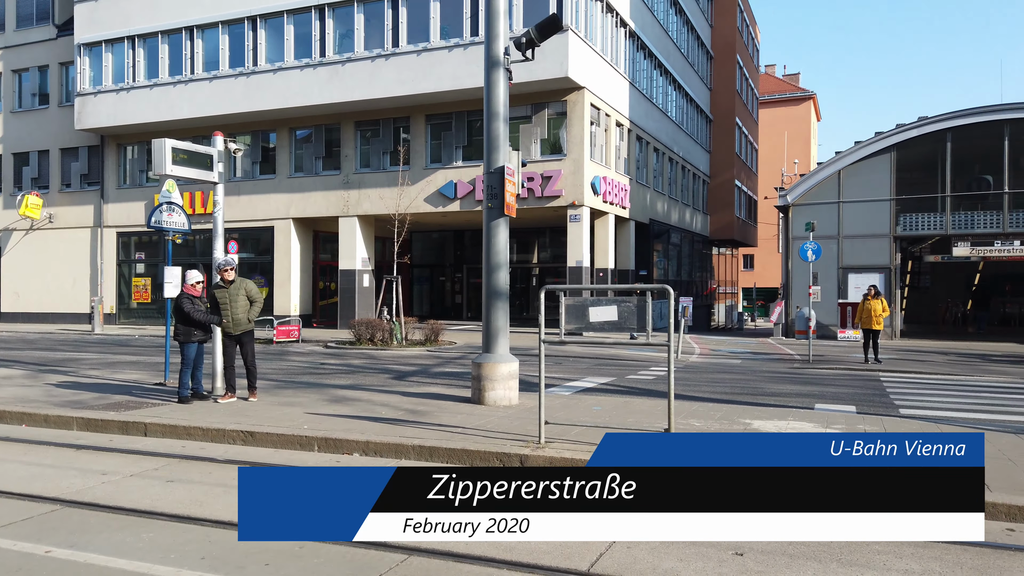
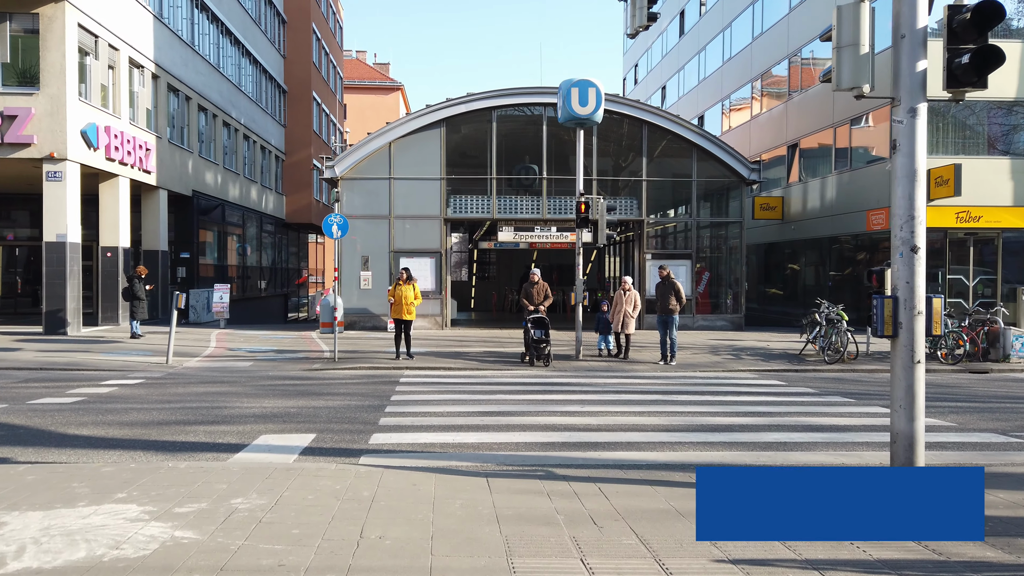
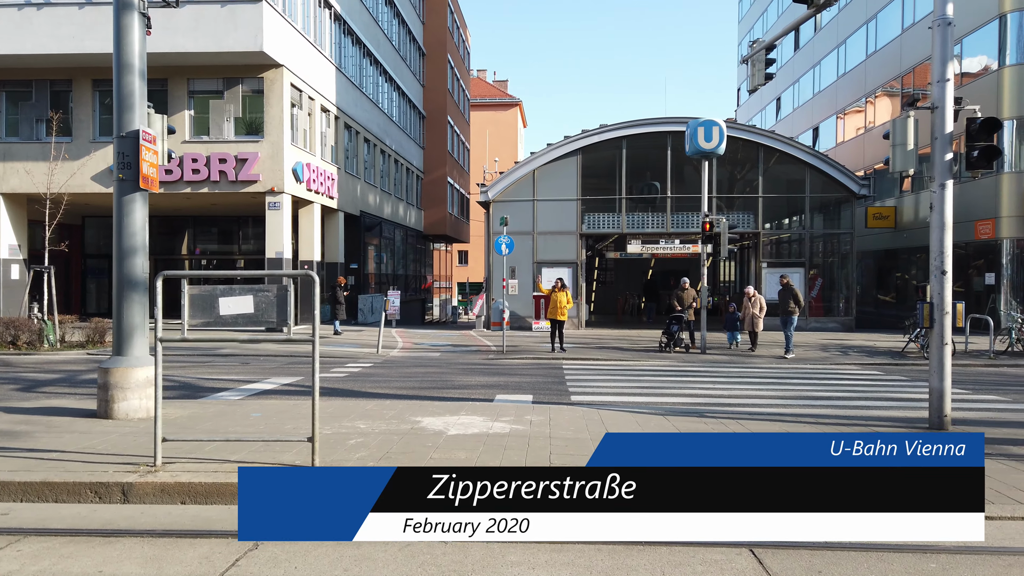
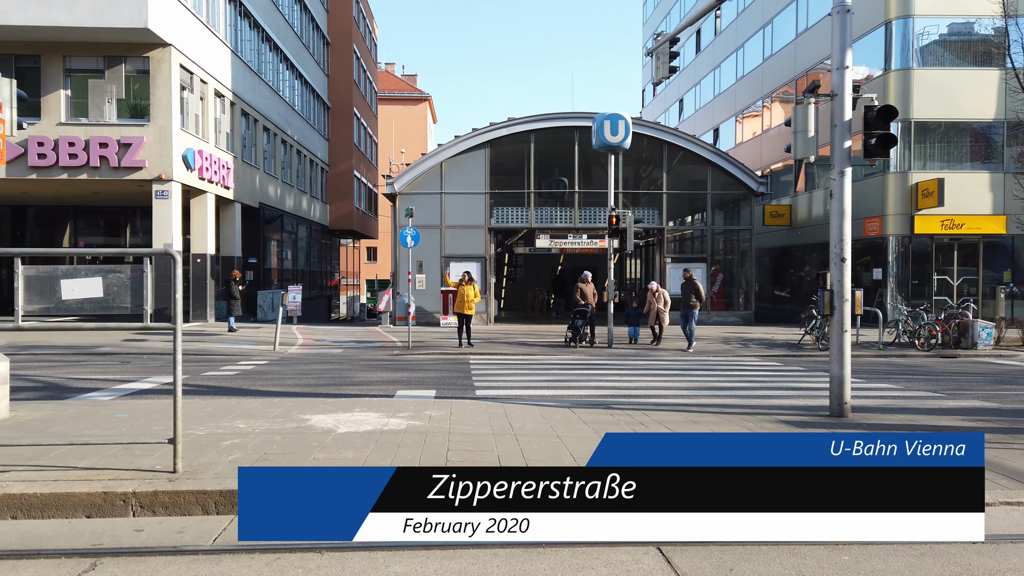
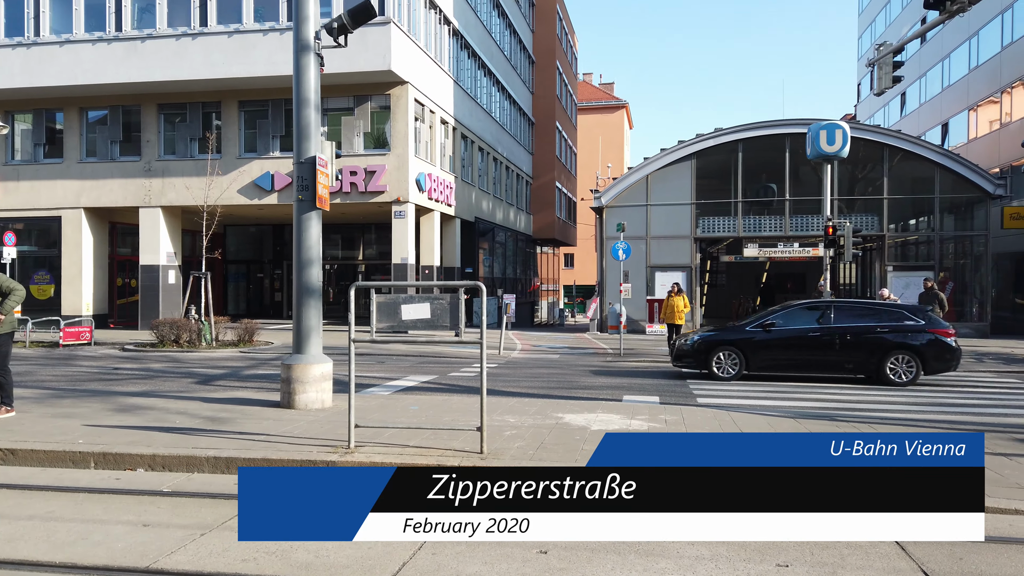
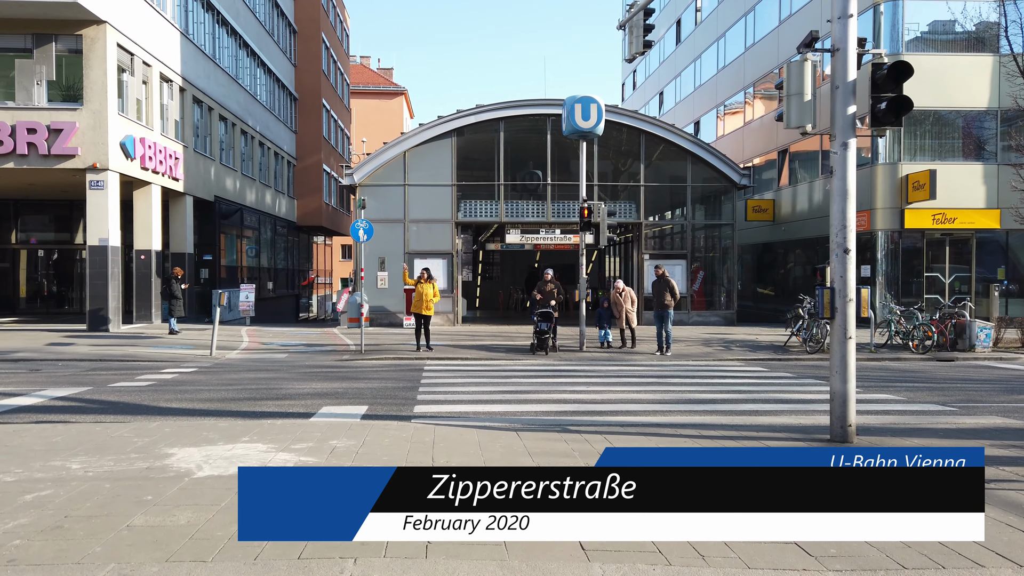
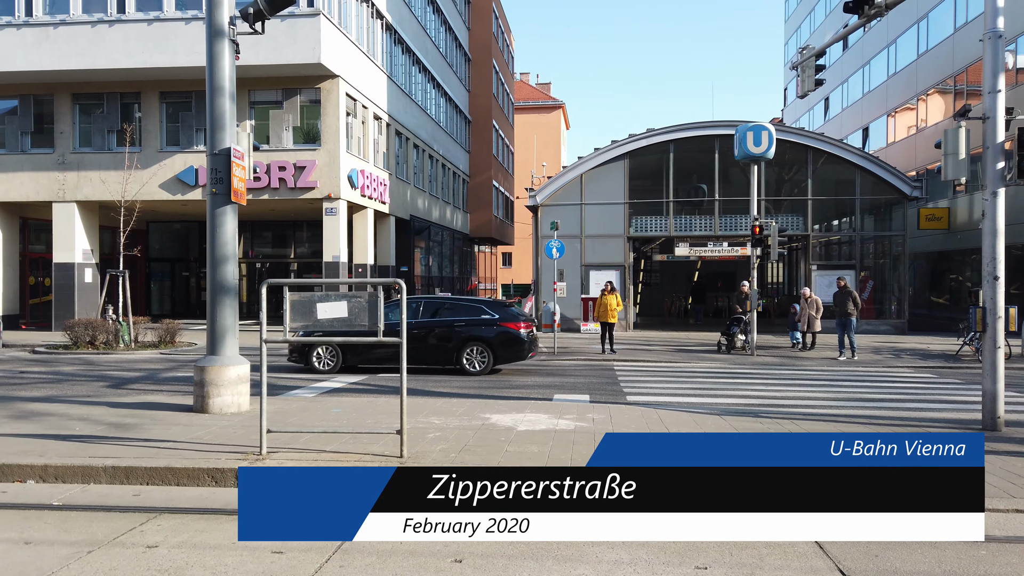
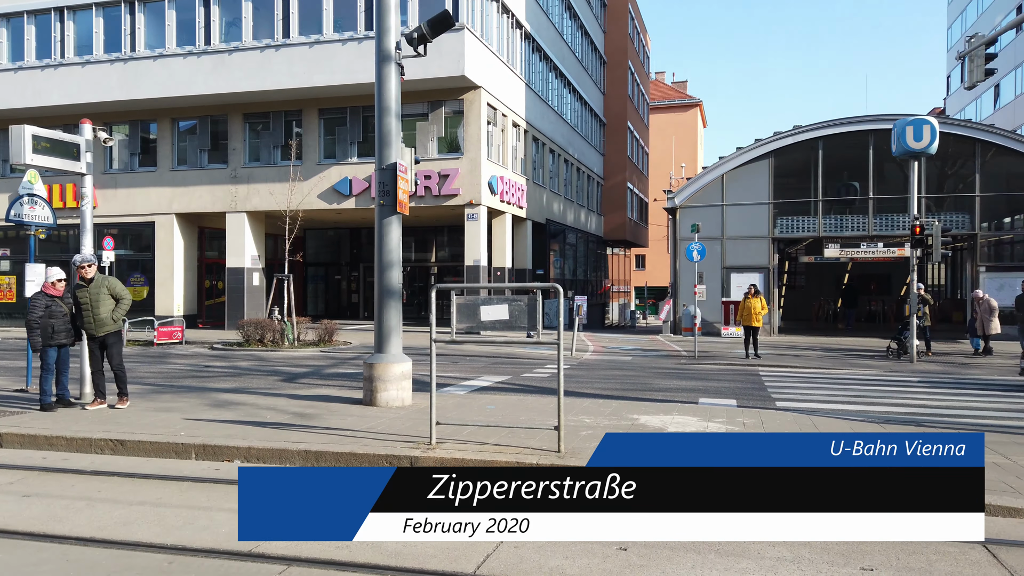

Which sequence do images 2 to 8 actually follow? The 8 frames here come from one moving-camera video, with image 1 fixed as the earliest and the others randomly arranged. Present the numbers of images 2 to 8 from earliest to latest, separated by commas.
8, 5, 7, 3, 4, 6, 2
